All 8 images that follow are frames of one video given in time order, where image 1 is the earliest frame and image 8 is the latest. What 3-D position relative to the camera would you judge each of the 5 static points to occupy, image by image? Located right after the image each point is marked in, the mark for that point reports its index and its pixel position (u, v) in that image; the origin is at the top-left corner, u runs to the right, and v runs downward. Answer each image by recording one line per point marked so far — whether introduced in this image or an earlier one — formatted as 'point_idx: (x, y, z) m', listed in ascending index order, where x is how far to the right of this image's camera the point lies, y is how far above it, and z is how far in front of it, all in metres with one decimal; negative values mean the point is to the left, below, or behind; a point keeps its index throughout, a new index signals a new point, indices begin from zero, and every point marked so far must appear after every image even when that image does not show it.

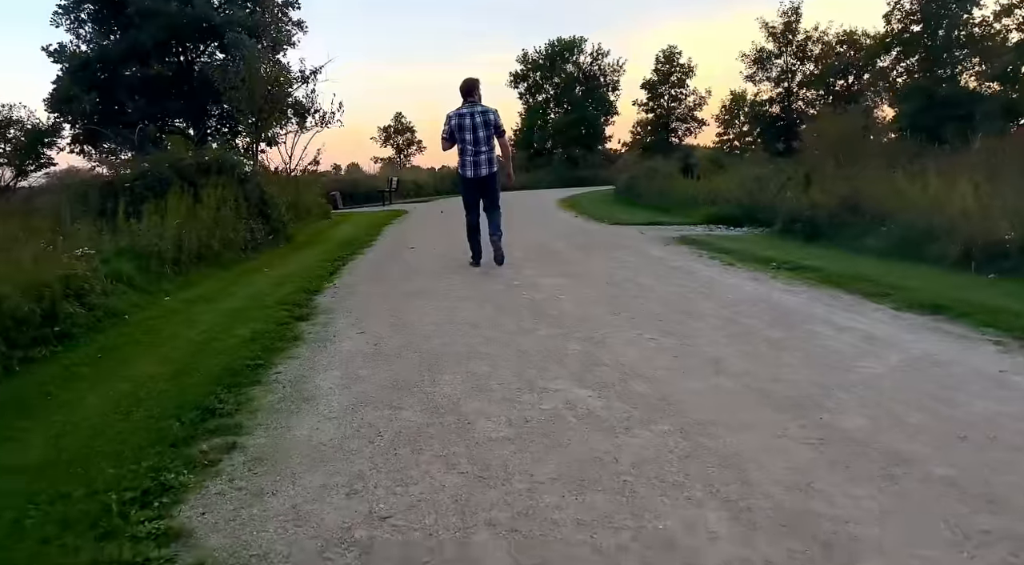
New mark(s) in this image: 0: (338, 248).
0: (-3.0, +0.6, +12.1) m
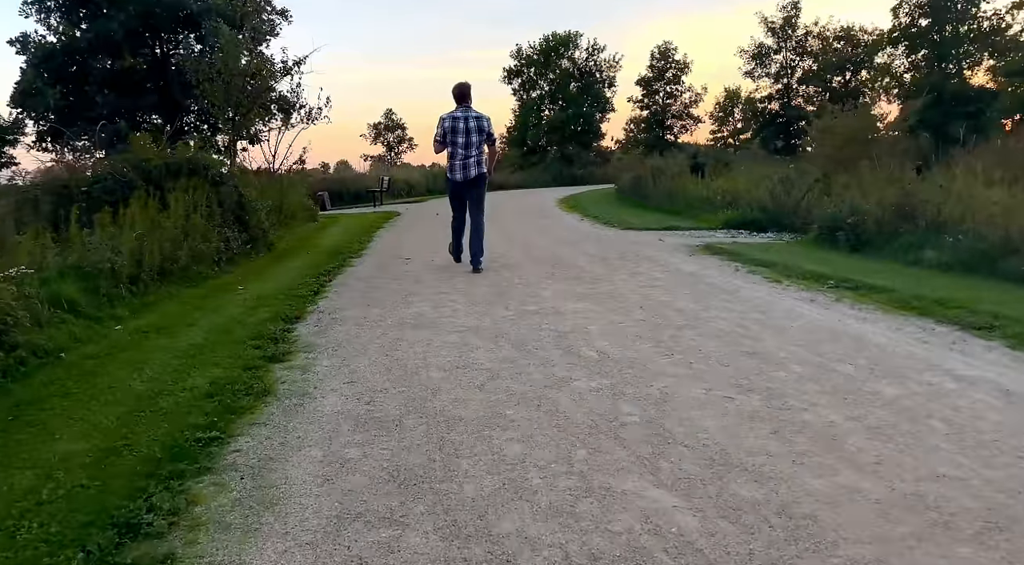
0: (-2.9, +0.4, +10.8) m
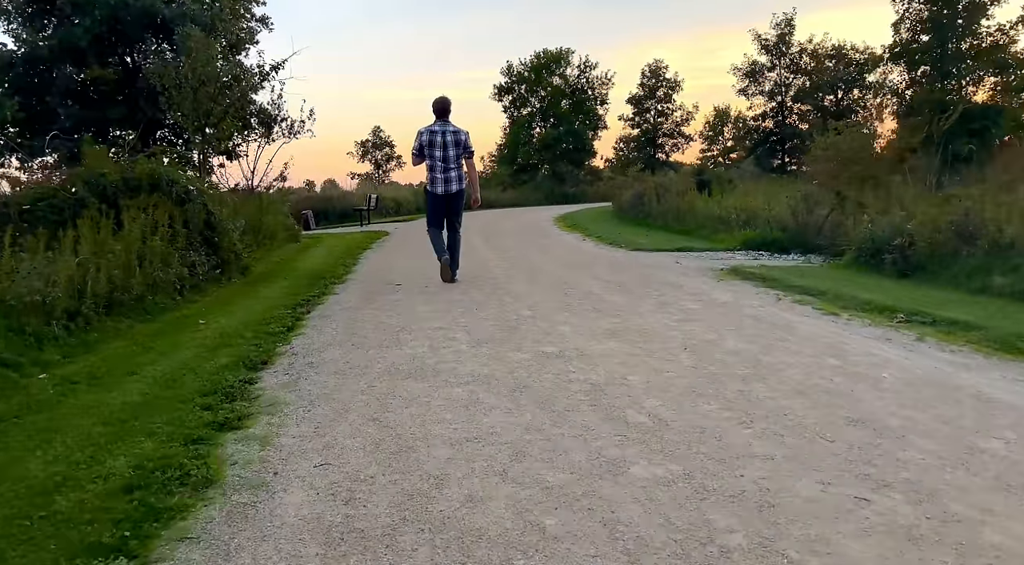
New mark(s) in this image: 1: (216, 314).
0: (-2.9, 0.0, +9.7) m
1: (-3.1, -0.3, +7.4) m
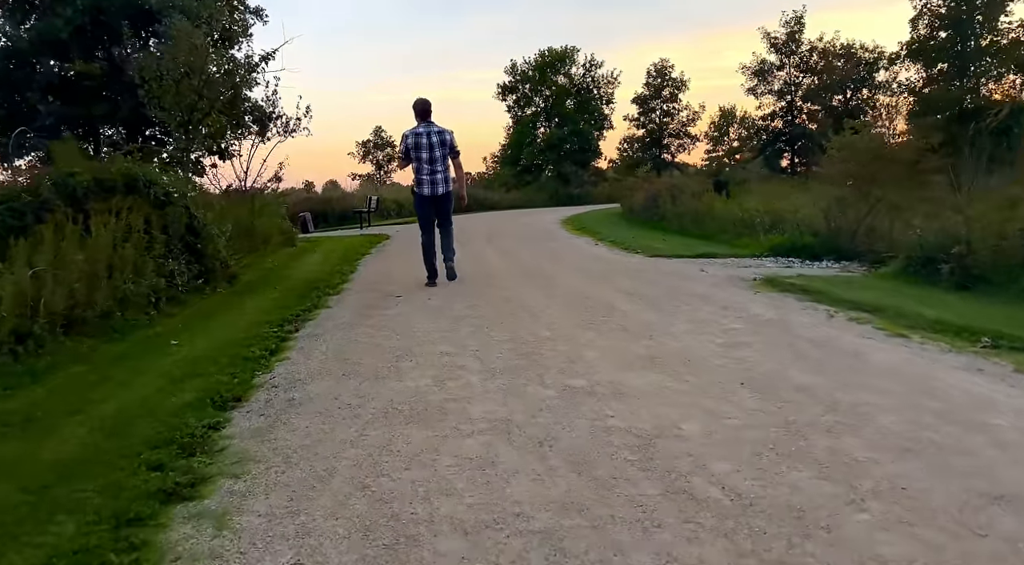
0: (-2.8, -0.1, +8.8) m
1: (-3.0, -0.5, +6.6) m
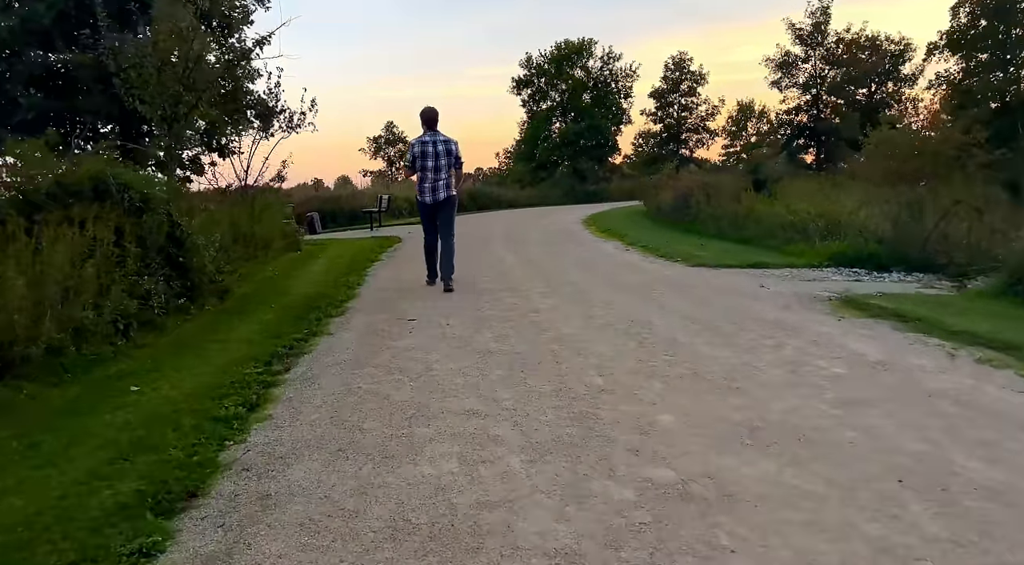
0: (-2.4, -0.3, +7.6) m
1: (-2.7, -0.7, +5.4) m
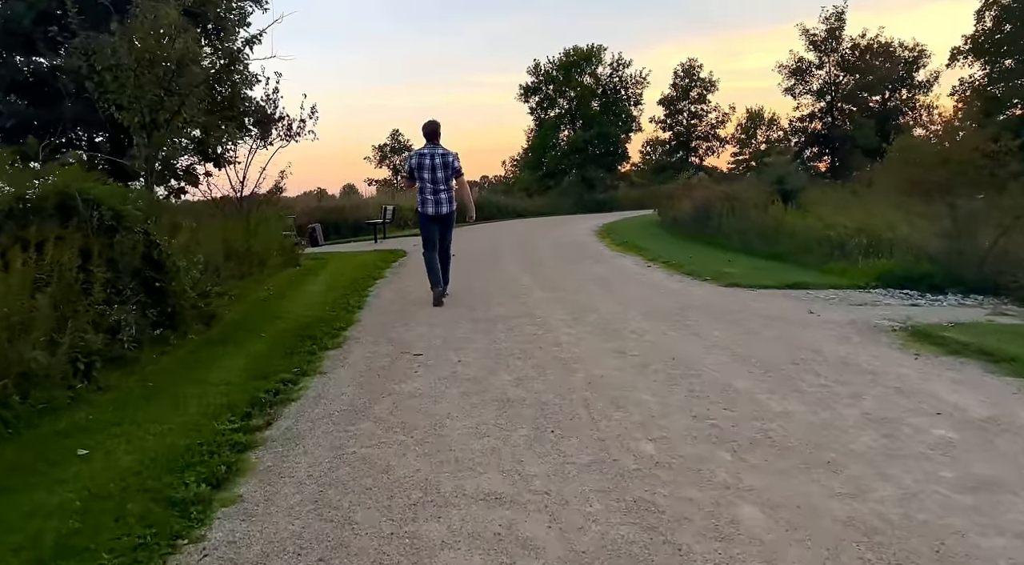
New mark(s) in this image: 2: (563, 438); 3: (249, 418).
0: (-2.3, -0.6, +6.8) m
1: (-2.5, -0.9, +4.5) m
2: (+0.3, -0.9, +3.9) m
3: (-1.7, -0.9, +4.6) m
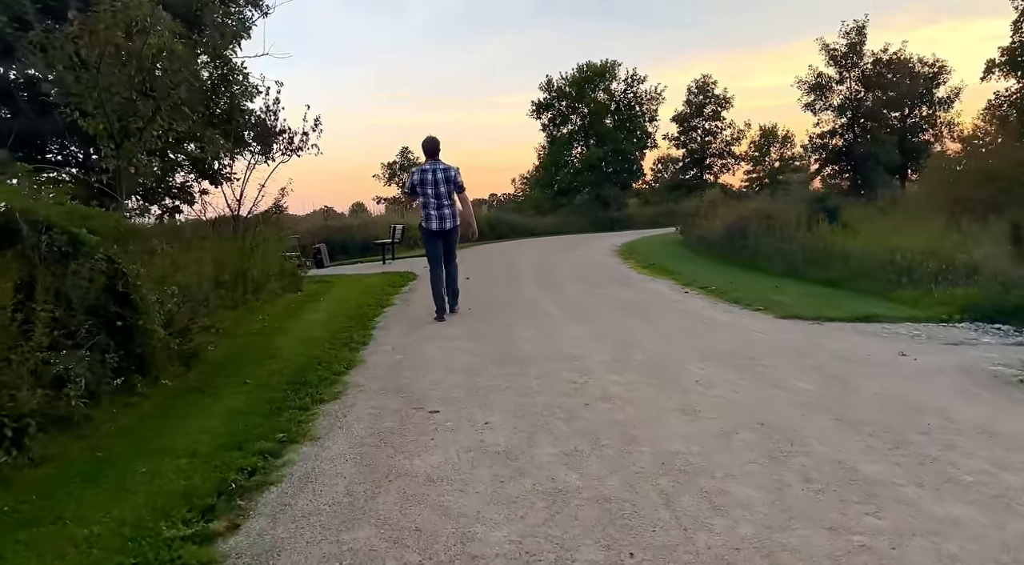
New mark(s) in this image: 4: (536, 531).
0: (-2.0, -0.9, +5.6) m
1: (-2.3, -1.2, +3.3) m
2: (+0.5, -1.1, +2.7) m
3: (-1.5, -1.1, +3.4) m
4: (+0.1, -1.1, +3.0) m
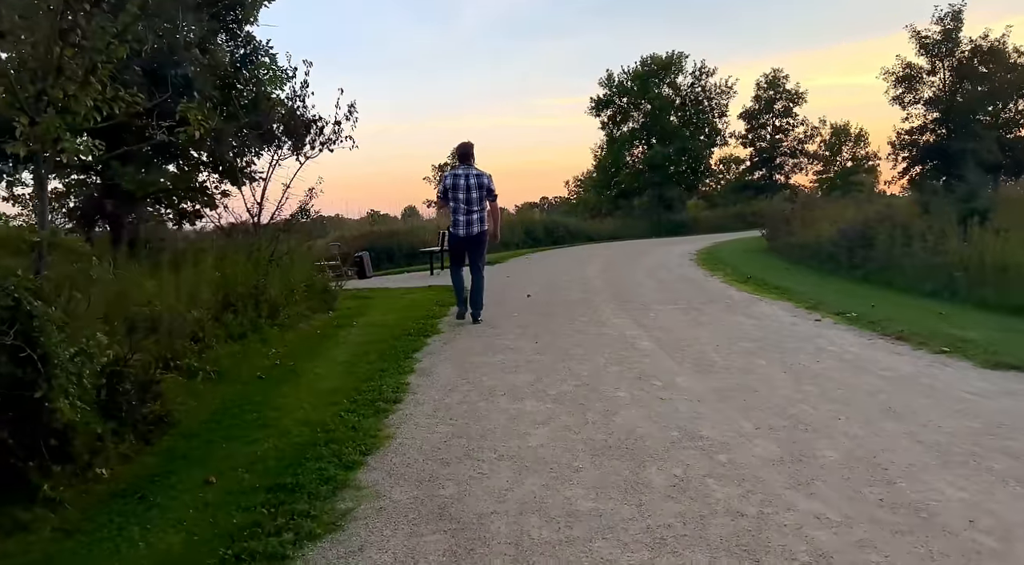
0: (-1.4, -1.2, +3.4) m
1: (-1.9, -1.4, +1.2) m
2: (+0.9, -1.4, +0.3) m
3: (-1.1, -1.4, +1.2) m
4: (+0.5, -1.3, +0.7) m
